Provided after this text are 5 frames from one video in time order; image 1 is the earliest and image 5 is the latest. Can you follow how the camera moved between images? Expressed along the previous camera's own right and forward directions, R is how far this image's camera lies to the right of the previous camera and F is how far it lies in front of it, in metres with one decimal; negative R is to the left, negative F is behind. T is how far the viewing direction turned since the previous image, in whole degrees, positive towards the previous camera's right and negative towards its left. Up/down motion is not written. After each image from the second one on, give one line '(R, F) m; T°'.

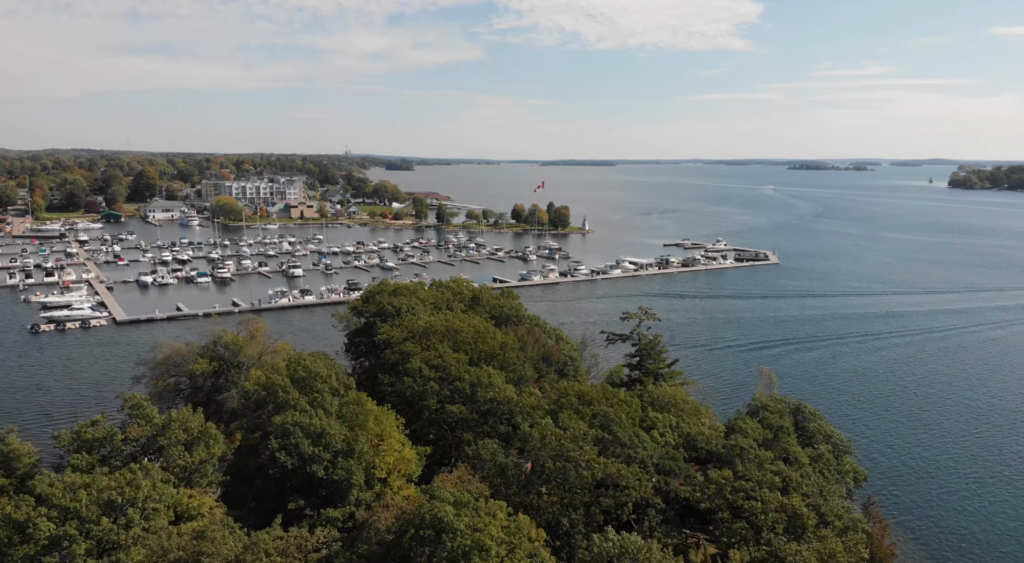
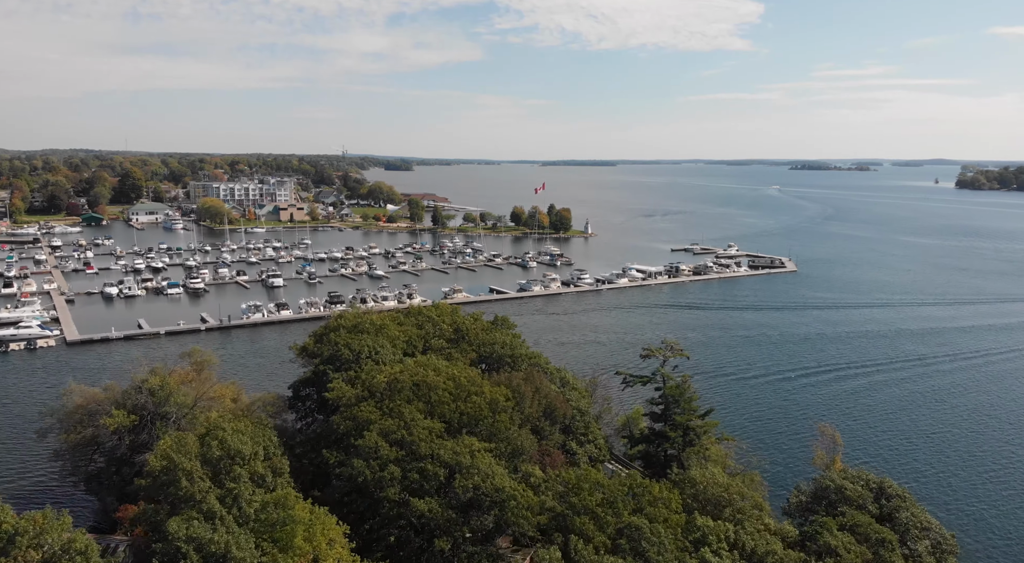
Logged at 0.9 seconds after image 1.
(+0.1, +1.5) m; 0°
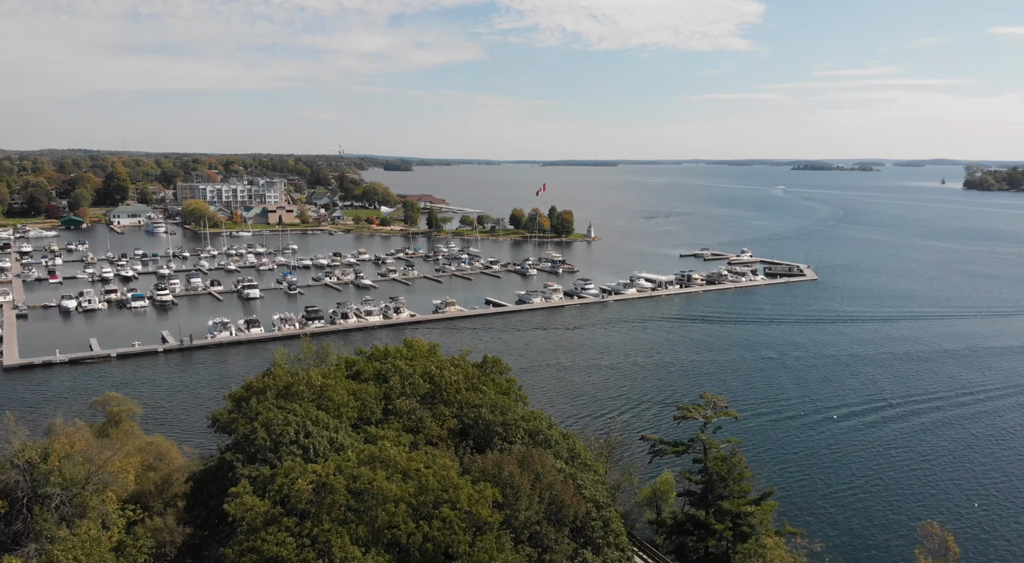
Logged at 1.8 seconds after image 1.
(+0.1, +1.6) m; 0°
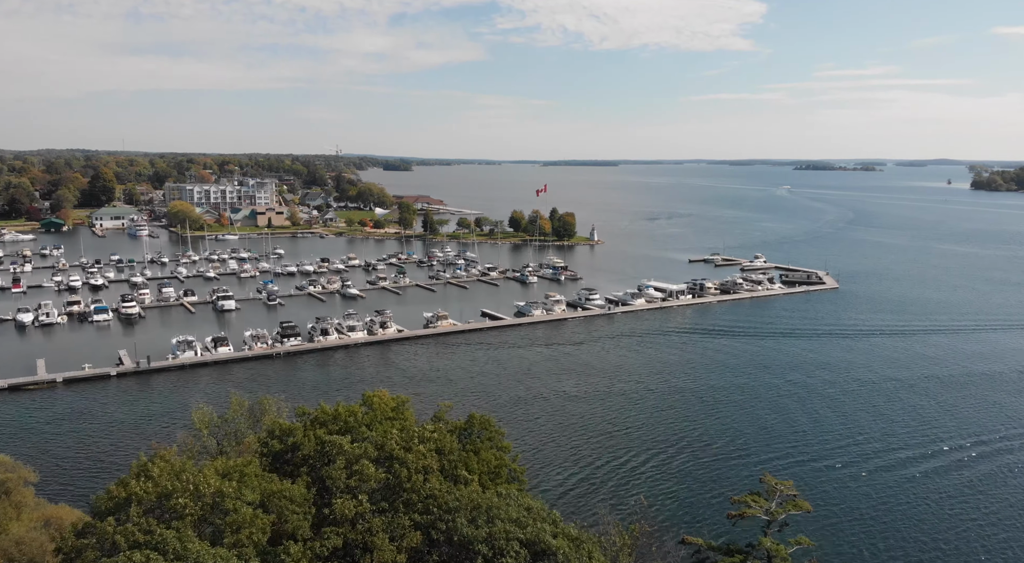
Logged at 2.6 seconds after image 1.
(+0.1, +1.4) m; 0°
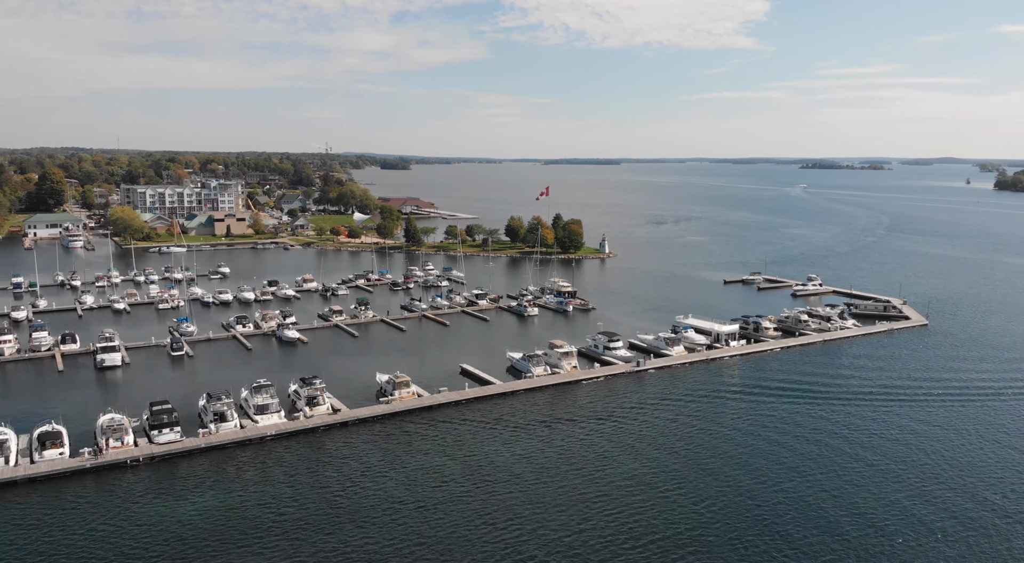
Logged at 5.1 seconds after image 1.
(+0.2, +4.3) m; 0°
